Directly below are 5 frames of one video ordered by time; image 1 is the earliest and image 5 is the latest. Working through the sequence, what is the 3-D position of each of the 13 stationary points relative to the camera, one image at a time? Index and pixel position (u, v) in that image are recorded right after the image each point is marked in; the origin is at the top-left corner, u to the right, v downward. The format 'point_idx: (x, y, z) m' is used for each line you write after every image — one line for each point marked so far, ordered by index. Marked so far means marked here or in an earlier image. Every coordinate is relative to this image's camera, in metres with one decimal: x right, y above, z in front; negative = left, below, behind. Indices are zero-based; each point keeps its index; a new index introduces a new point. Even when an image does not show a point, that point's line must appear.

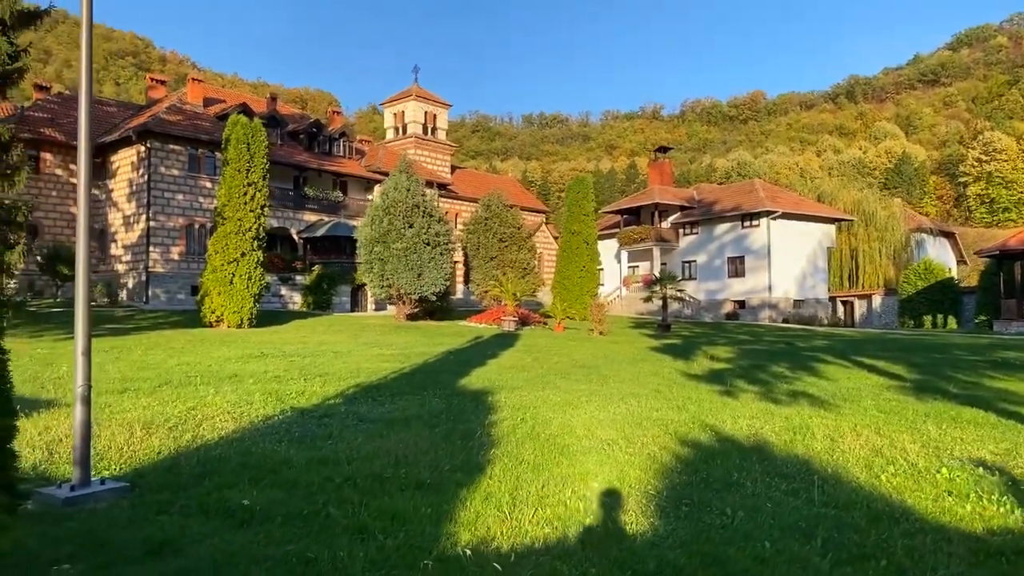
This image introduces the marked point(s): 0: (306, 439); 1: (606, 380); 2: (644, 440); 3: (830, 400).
0: (-1.8, -1.4, +6.3) m
1: (+1.6, -1.5, +11.9) m
2: (+1.3, -1.5, +7.0) m
3: (+4.5, -1.6, +10.1) m
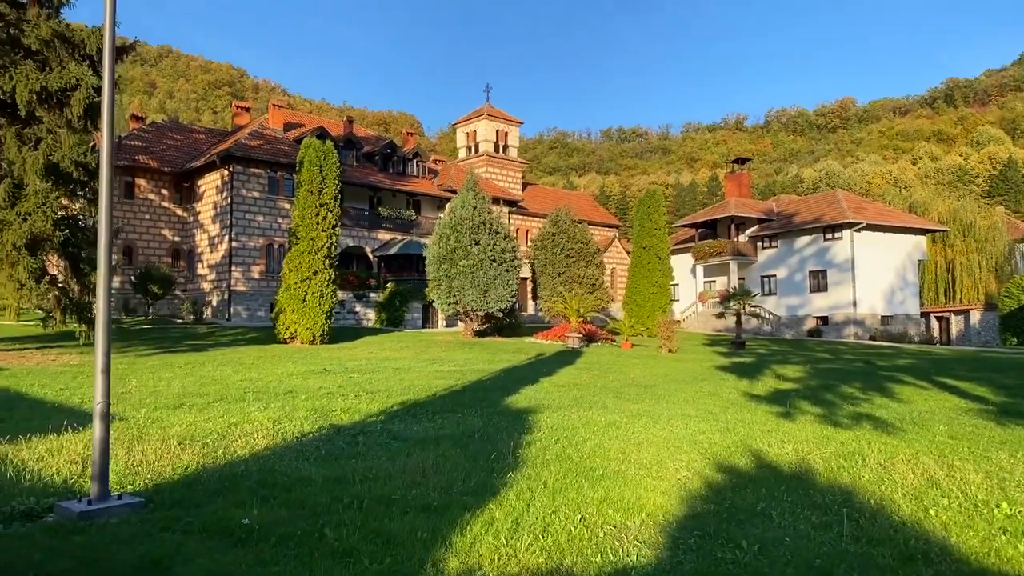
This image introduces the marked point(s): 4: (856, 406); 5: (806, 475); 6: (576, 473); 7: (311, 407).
0: (-1.6, -1.5, +6.3) m
1: (+2.4, -1.8, +11.5) m
2: (+1.6, -1.7, +6.6) m
3: (+5.1, -1.8, +9.4) m
4: (+5.4, -1.9, +11.1) m
5: (+2.6, -1.6, +6.1) m
6: (+0.6, -1.6, +6.1) m
7: (-2.8, -1.6, +9.7) m
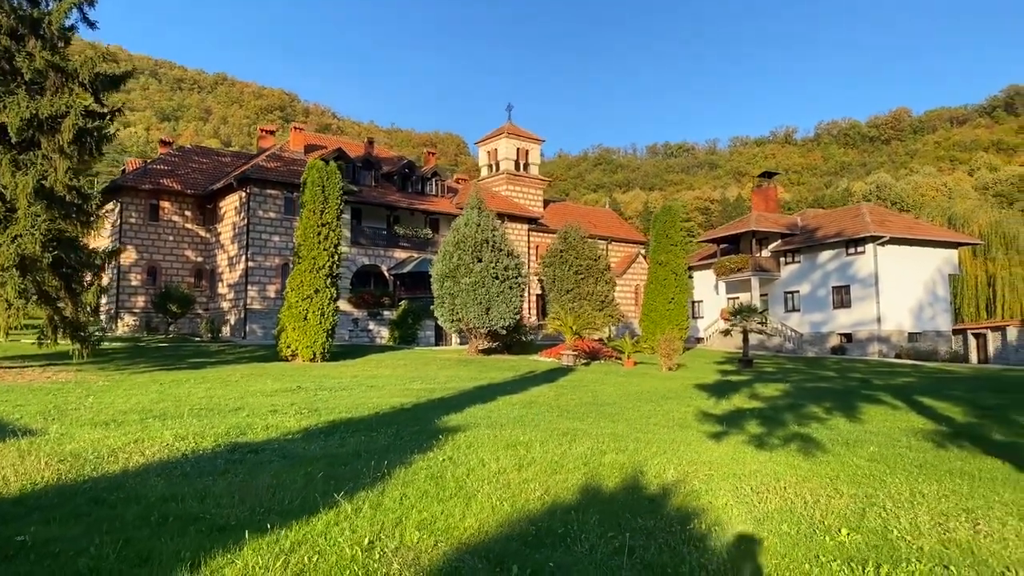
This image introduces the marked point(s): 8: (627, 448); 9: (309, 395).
0: (-2.9, -1.7, +6.4) m
1: (+1.5, -2.1, +11.3) m
2: (+0.3, -1.8, +6.5) m
3: (+4.0, -2.0, +9.0) m
4: (+4.4, -2.1, +10.7) m
5: (+1.3, -1.8, +5.9) m
6: (-0.7, -1.8, +6.0) m
7: (-3.9, -1.9, +9.8) m
8: (+1.4, -1.9, +8.5) m
9: (-4.3, -2.2, +14.6) m
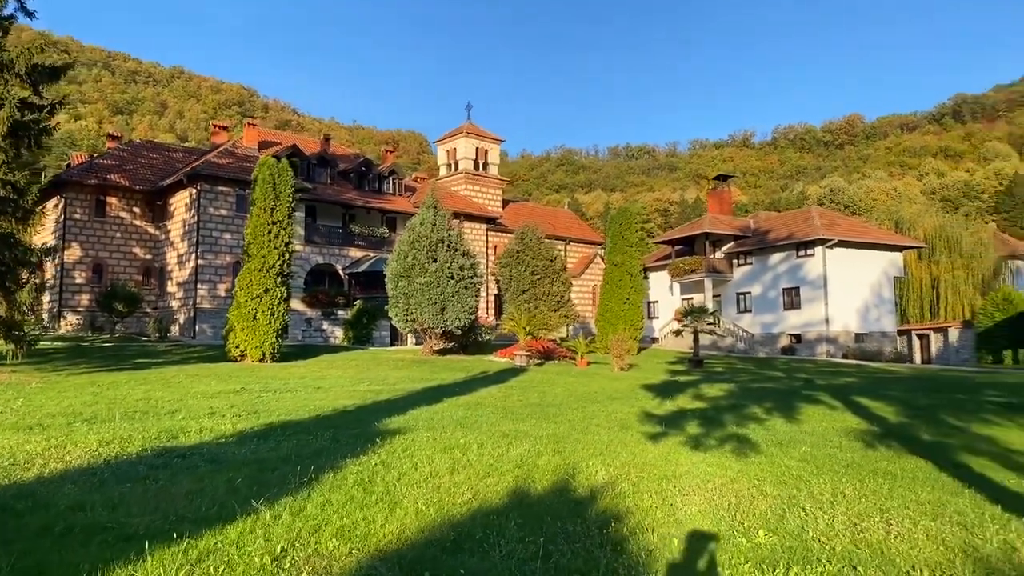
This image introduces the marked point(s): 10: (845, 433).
0: (-3.5, -1.7, +6.1) m
1: (+0.6, -2.1, +11.4) m
2: (-0.4, -1.8, +6.5) m
3: (+3.3, -2.1, +9.1) m
4: (+3.6, -2.1, +10.8) m
5: (+0.6, -1.8, +5.9) m
6: (-1.3, -1.8, +5.9) m
7: (-4.7, -1.9, +9.5) m
8: (+0.7, -2.0, +8.5) m
9: (-5.3, -2.2, +14.3) m
10: (+4.9, -2.1, +10.4) m
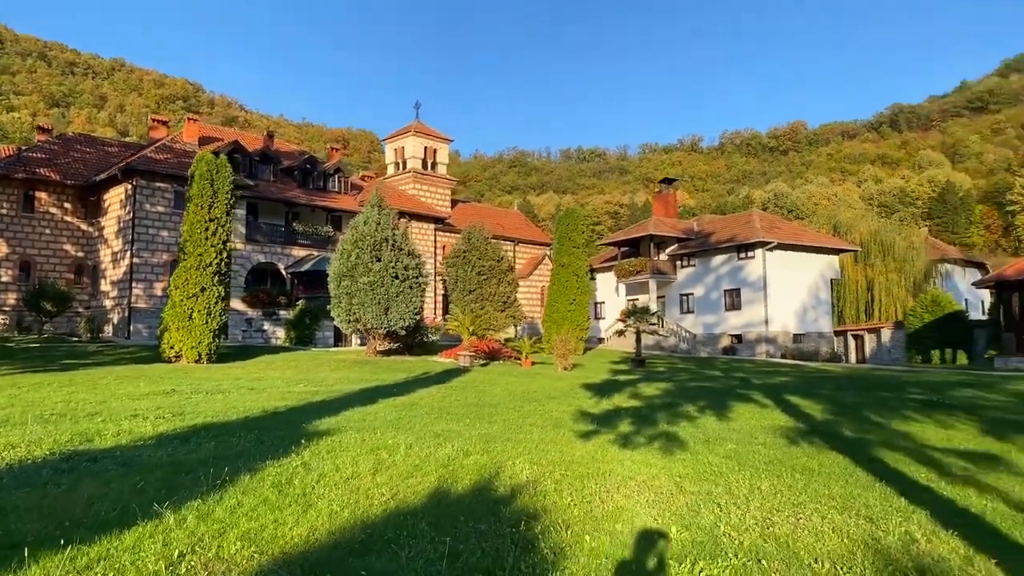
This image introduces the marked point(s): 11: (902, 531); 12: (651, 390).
0: (-4.2, -1.7, +5.8) m
1: (-0.5, -2.1, +11.3) m
2: (-1.1, -1.8, +6.4) m
3: (+2.3, -2.1, +9.3) m
4: (+2.5, -2.1, +11.0) m
5: (0.0, -1.8, +5.9) m
6: (-2.0, -1.8, +5.8) m
7: (-5.6, -1.9, +9.2) m
8: (-0.2, -2.0, +8.5) m
9: (-6.6, -2.2, +13.9) m
10: (+3.9, -2.2, +10.7) m
11: (+3.1, -1.9, +5.5) m
12: (+3.3, -2.4, +16.6) m
